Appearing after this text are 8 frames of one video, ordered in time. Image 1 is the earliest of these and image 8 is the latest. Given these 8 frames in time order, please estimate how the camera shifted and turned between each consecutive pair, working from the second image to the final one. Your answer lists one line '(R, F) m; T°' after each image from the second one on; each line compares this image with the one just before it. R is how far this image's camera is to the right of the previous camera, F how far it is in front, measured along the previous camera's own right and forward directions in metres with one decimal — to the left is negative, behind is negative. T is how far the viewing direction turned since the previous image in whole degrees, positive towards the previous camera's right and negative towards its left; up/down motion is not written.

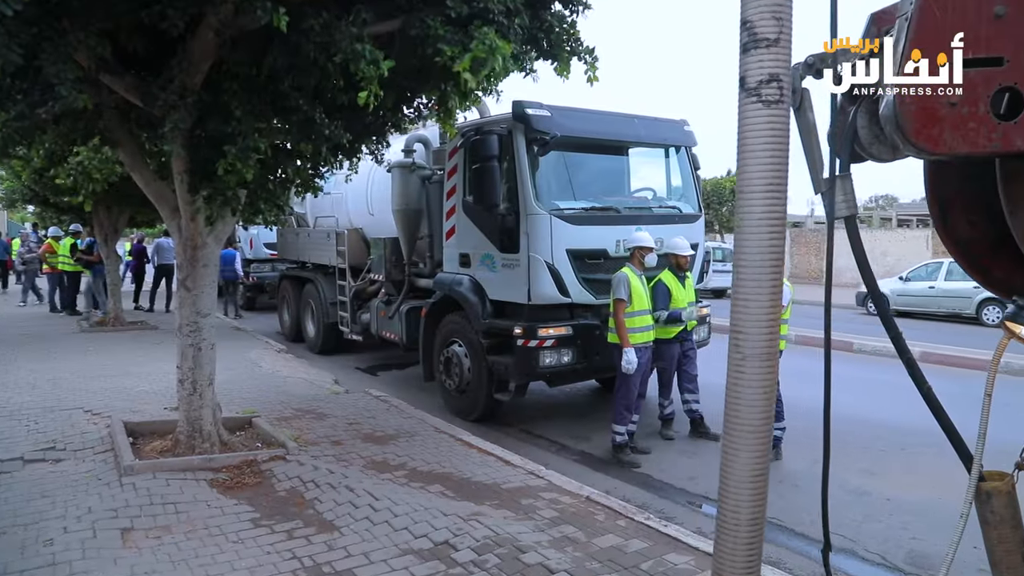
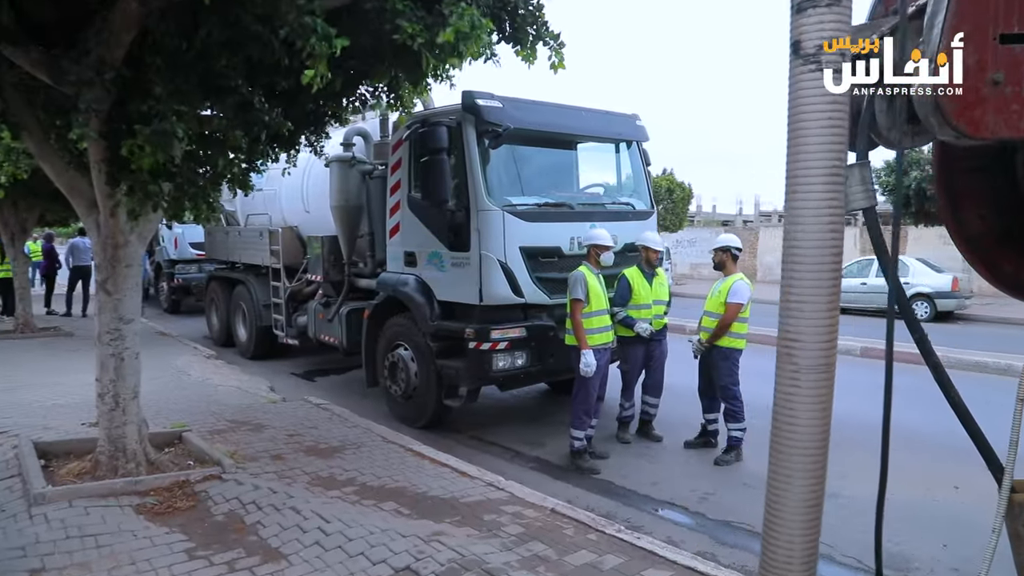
(-0.1, +0.3) m; +5°
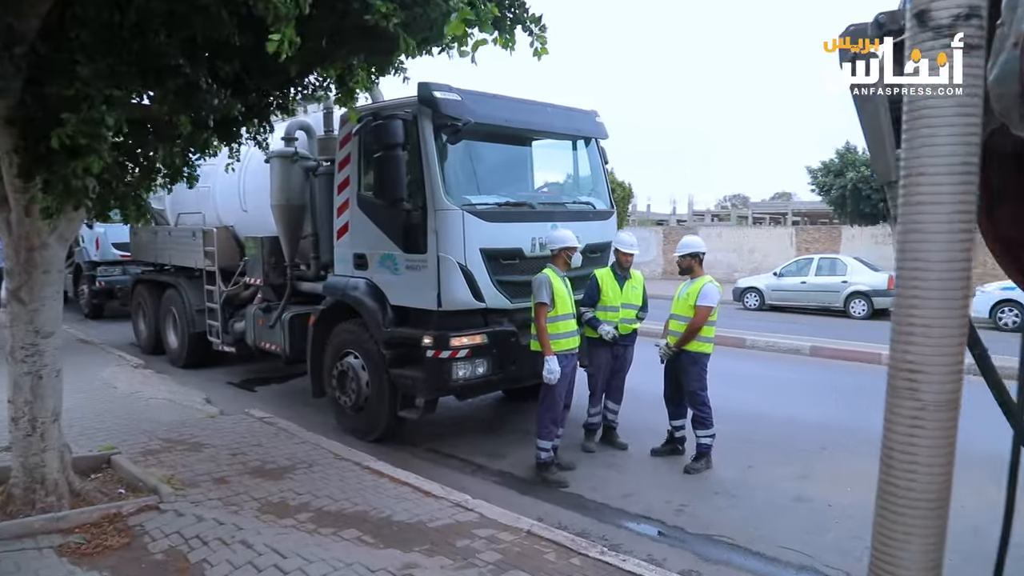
(-0.2, +0.3) m; +5°
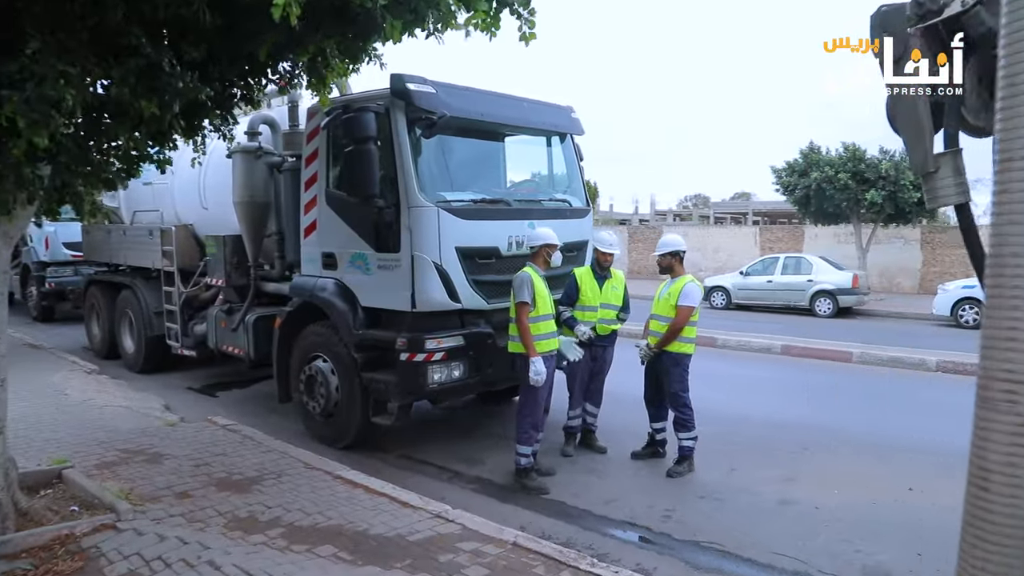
(-0.1, +0.2) m; +3°
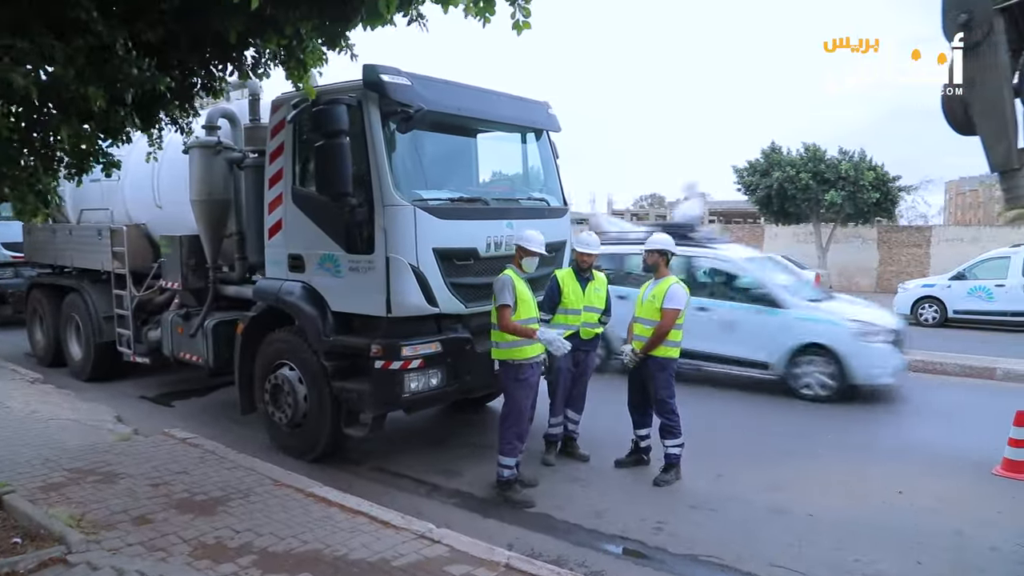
(-0.2, +0.3) m; +3°
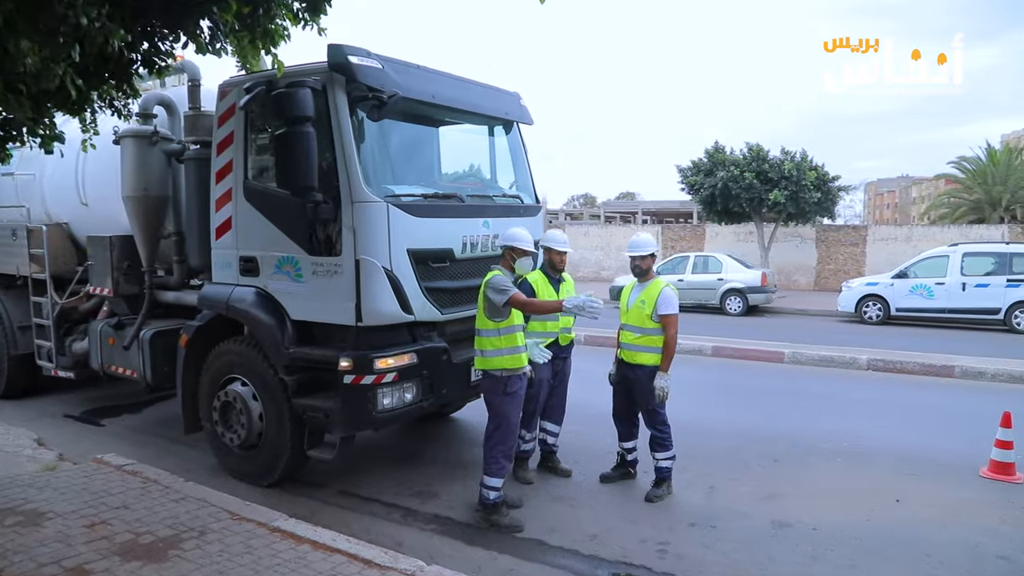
(-0.3, +0.4) m; +5°
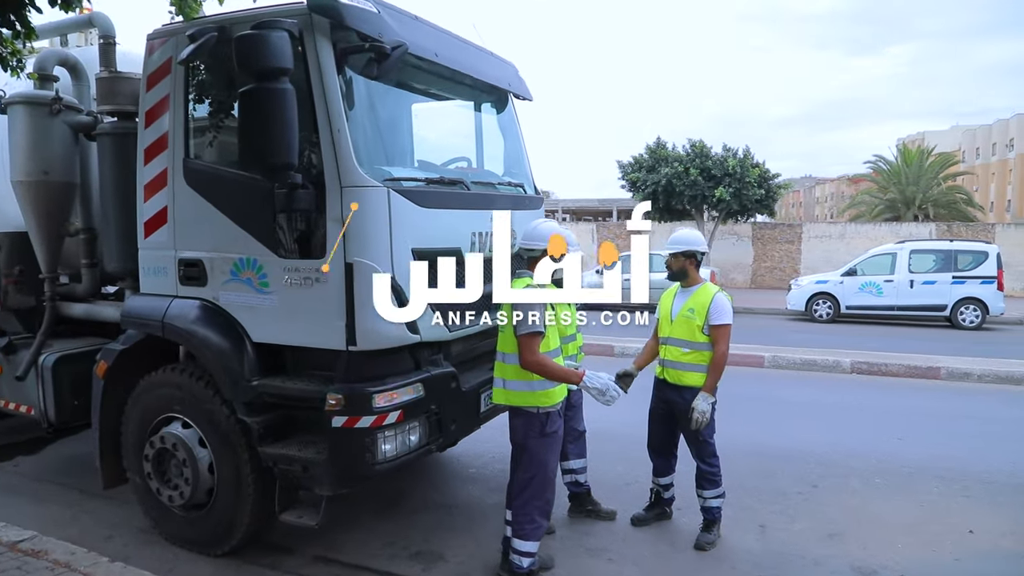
(-0.6, +1.0) m; +7°
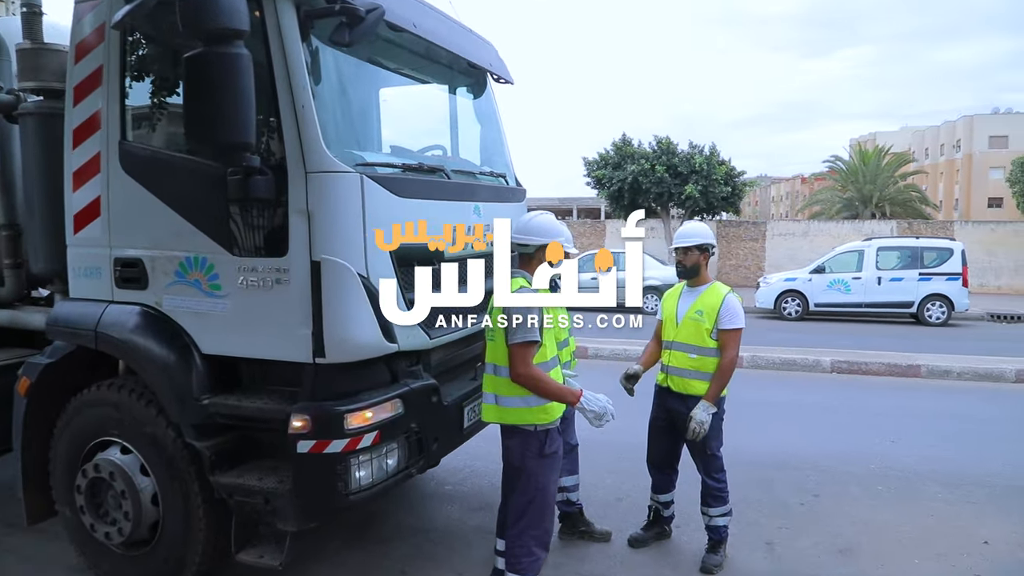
(-0.1, +0.4) m; +3°
